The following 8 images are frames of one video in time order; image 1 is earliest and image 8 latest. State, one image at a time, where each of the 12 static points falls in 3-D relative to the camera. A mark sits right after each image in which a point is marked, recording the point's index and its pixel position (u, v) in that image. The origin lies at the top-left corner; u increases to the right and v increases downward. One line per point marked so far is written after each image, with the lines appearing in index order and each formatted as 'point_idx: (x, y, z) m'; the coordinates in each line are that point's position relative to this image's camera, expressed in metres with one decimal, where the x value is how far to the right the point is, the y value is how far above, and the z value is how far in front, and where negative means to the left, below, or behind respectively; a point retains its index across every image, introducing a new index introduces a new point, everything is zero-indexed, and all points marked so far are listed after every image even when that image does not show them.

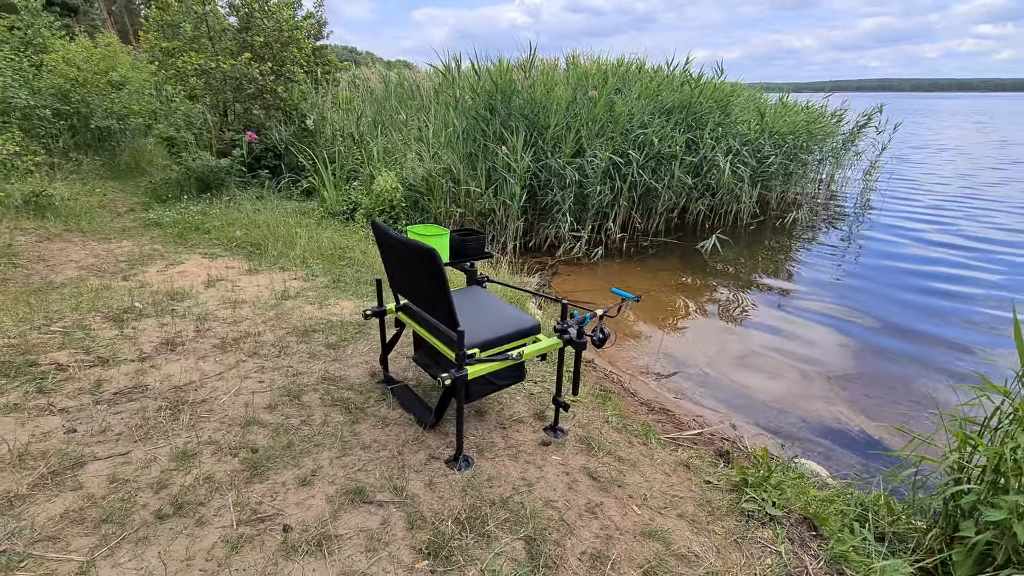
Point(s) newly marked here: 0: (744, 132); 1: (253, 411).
0: (+4.5, +3.0, +9.5) m
1: (-1.3, -0.6, +2.4) m
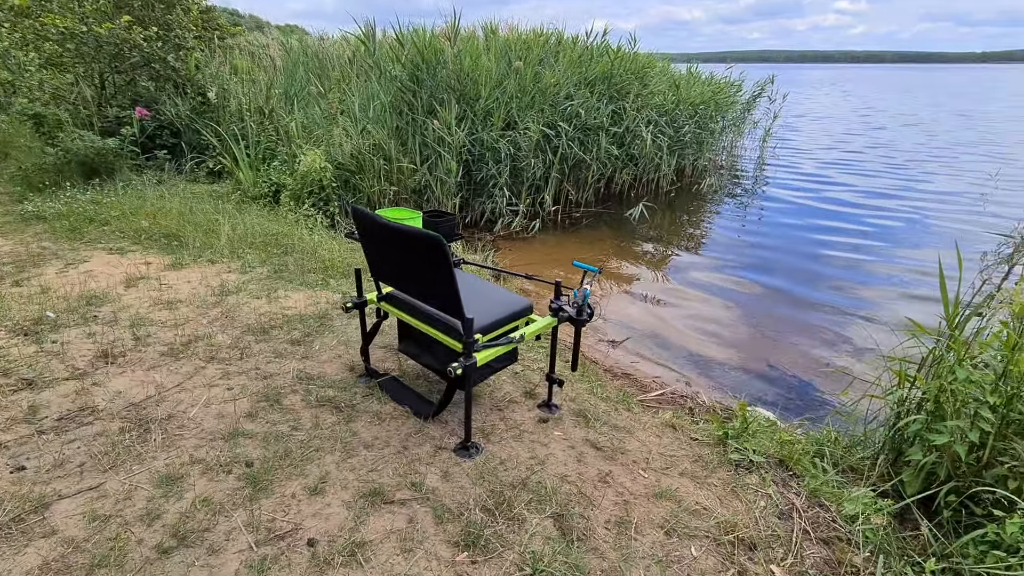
0: (+3.0, +3.7, +9.9) m
1: (-1.3, -0.6, +2.2) m
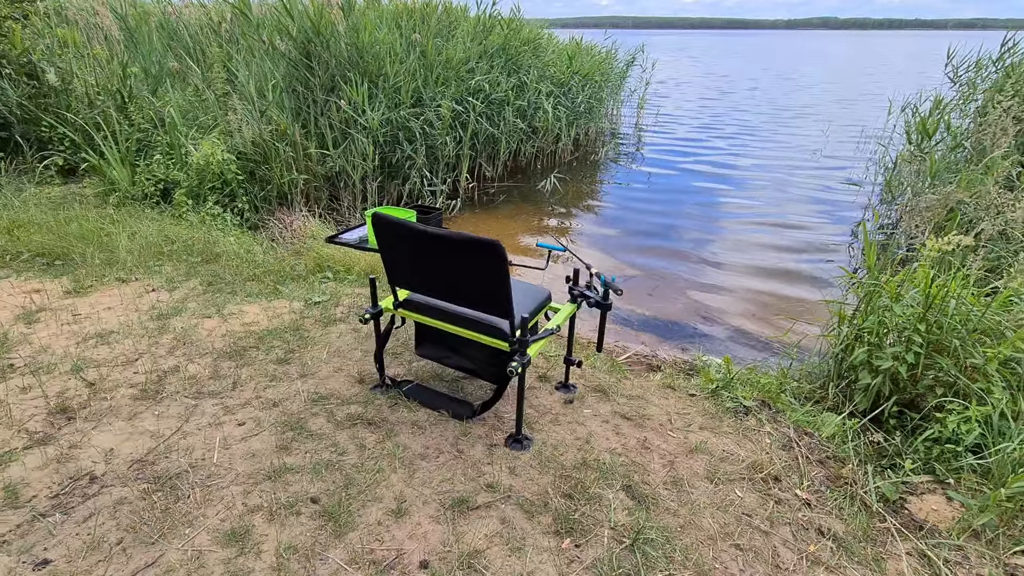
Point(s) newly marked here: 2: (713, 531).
0: (+0.9, +4.4, +10.2) m
1: (-1.0, -0.7, +2.0) m
2: (+0.8, -0.9, +1.9) m
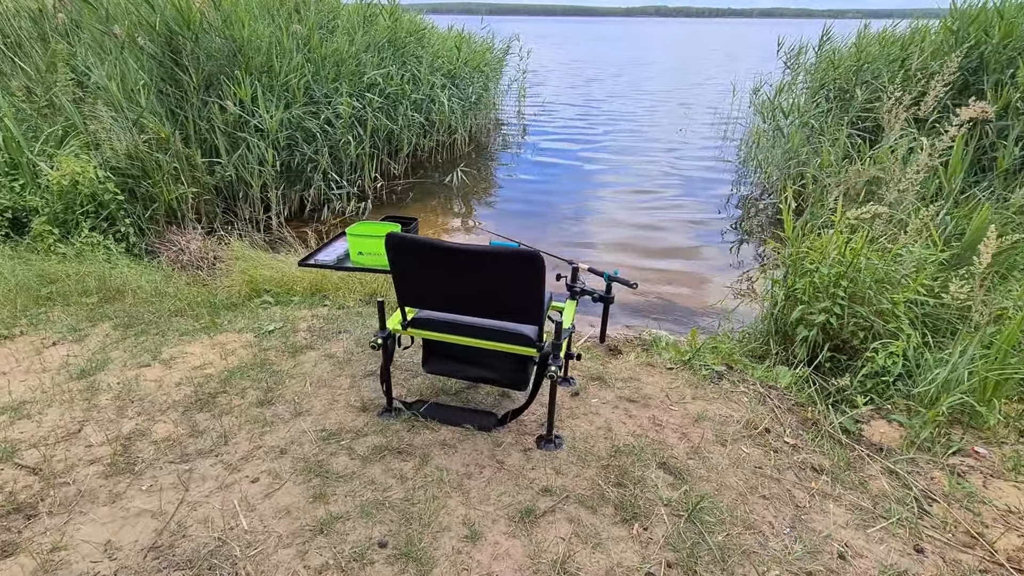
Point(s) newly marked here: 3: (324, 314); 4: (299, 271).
0: (-1.3, +4.5, +10.0) m
1: (-0.8, -0.8, +1.8) m
2: (+1.0, -0.9, +2.2) m
3: (-1.3, -0.2, +3.5) m
4: (-1.7, +0.1, +4.0) m
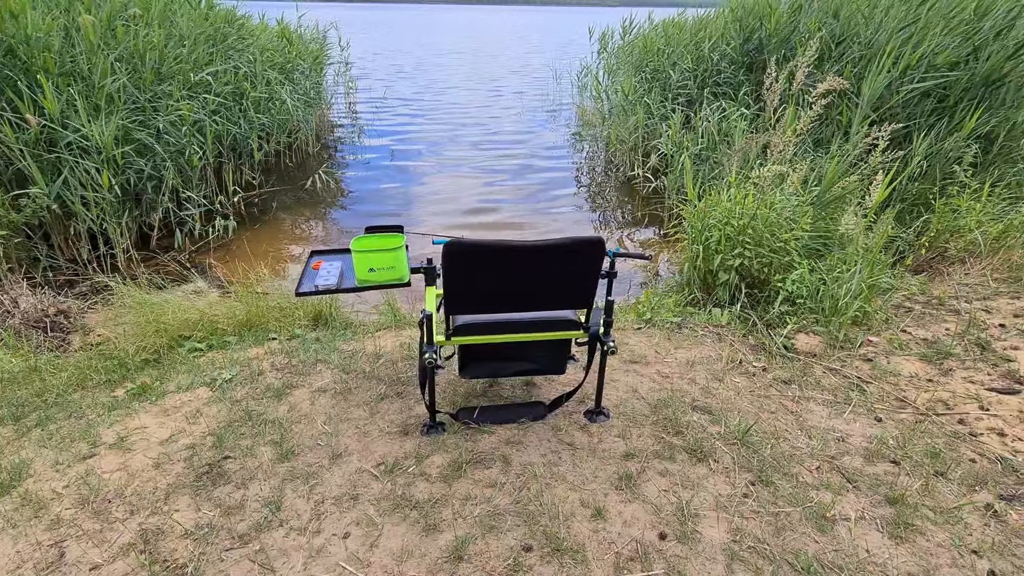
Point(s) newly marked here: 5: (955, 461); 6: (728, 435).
0: (-4.3, +4.2, +9.1) m
1: (-0.3, -0.9, +1.7) m
2: (+1.3, -0.6, +2.6) m
3: (-1.5, -0.4, +3.1) m
4: (-2.0, -0.1, +3.4) m
5: (+2.1, -0.8, +2.3) m
6: (+1.0, -0.7, +2.3) m
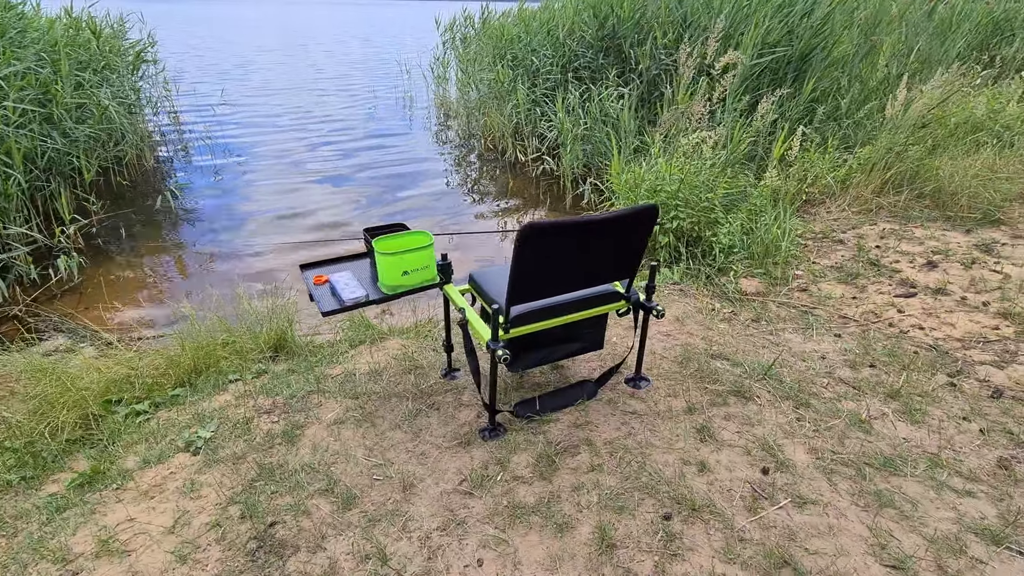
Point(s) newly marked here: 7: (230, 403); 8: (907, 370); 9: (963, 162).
0: (-6.4, +3.5, +7.4) m
1: (+0.2, -0.9, +1.6) m
2: (+1.4, -0.3, +2.9) m
3: (-1.4, -0.5, +2.6) m
4: (-2.0, -0.4, +2.8) m
5: (+2.3, -0.4, +2.8) m
6: (+1.2, -0.4, +2.6) m
7: (-1.4, -0.6, +2.5) m
8: (+2.2, -0.4, +2.7) m
9: (+4.3, +1.2, +4.7) m
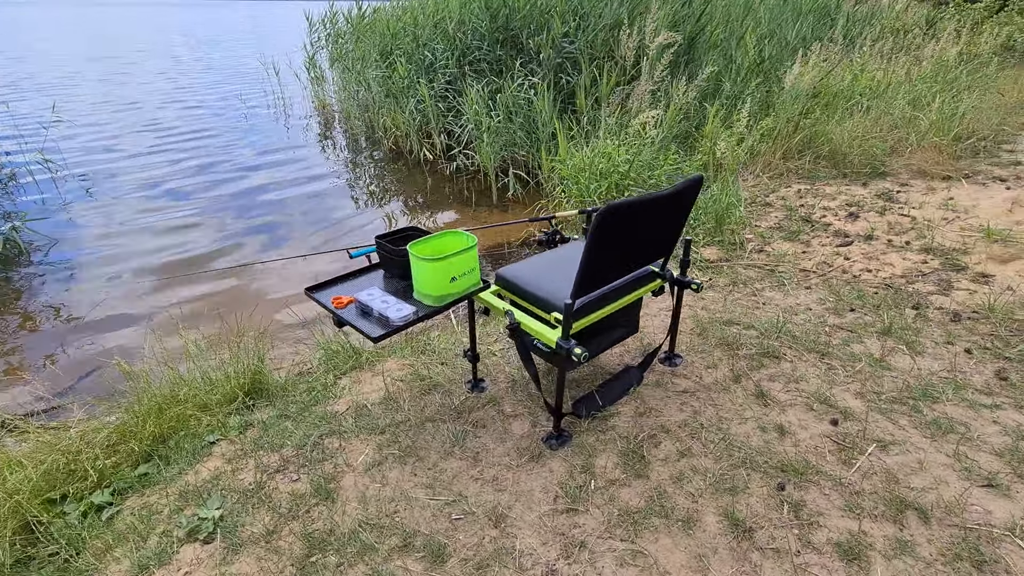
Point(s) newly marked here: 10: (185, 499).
0: (-7.6, +2.5, +5.7) m
1: (+0.6, -0.8, +1.5) m
2: (+1.4, -0.1, +3.0) m
3: (-1.1, -0.7, +2.1) m
4: (-1.8, -0.6, +2.2) m
5: (+2.3, 0.0, +3.1) m
6: (+1.4, -0.2, +2.7) m
7: (-1.2, -0.7, +2.0) m
8: (+2.2, -0.1, +3.0) m
9: (+3.6, +1.8, +5.4) m
10: (-1.3, -0.8, +1.9) m
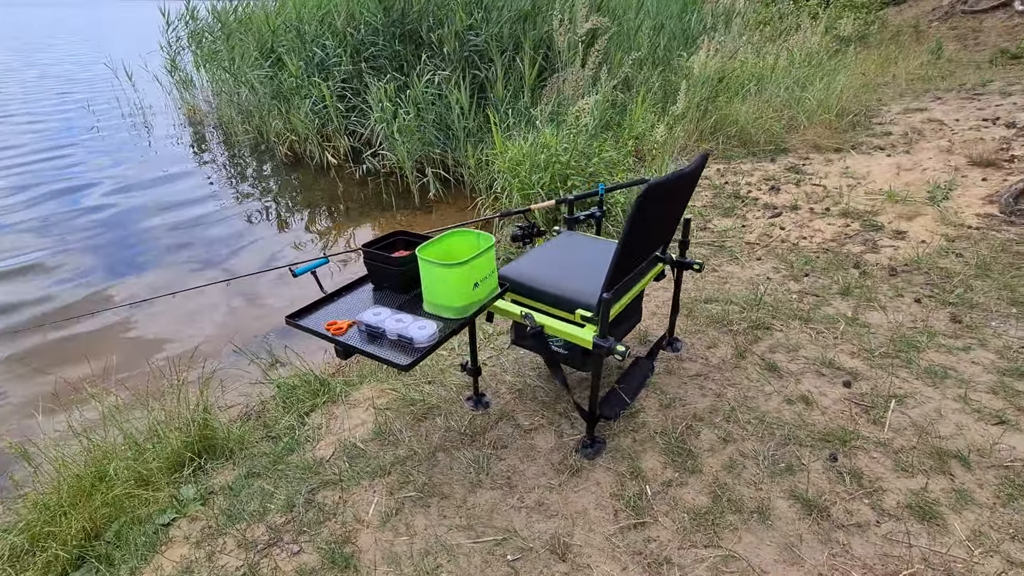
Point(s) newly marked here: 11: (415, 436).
0: (-8.4, +1.7, +3.9) m
1: (+0.8, -0.7, +1.5) m
2: (+1.3, 0.0, +3.1) m
3: (-1.0, -0.8, +1.7) m
4: (-1.7, -0.8, +1.6) m
5: (+2.1, +0.2, +3.4) m
6: (+1.3, -0.1, +2.7) m
7: (-1.0, -0.9, +1.6) m
8: (+2.0, +0.1, +3.2) m
9: (+2.7, +2.1, +5.8) m
10: (-1.1, -0.9, +1.5) m
11: (-0.4, -0.6, +2.0) m
